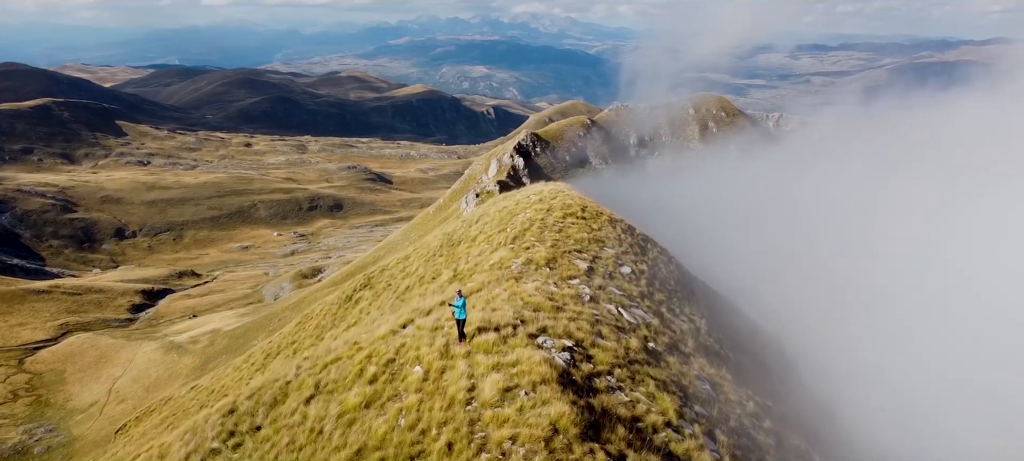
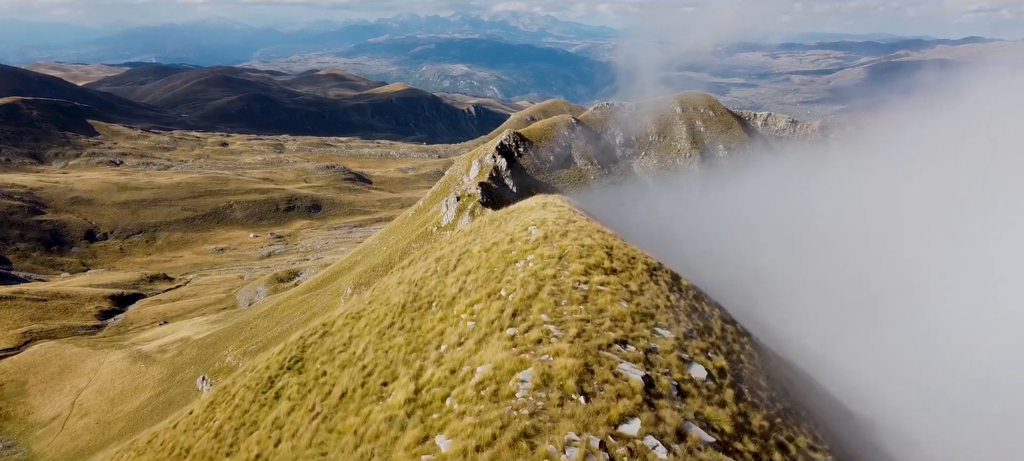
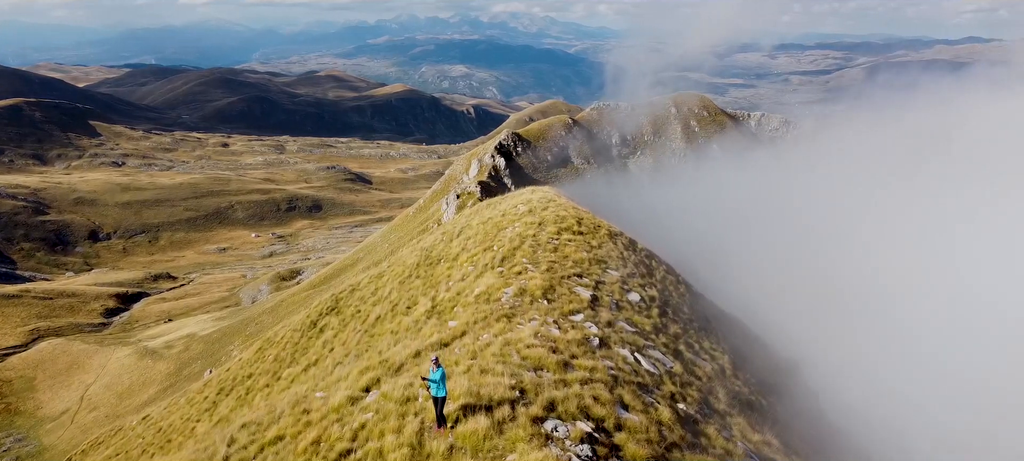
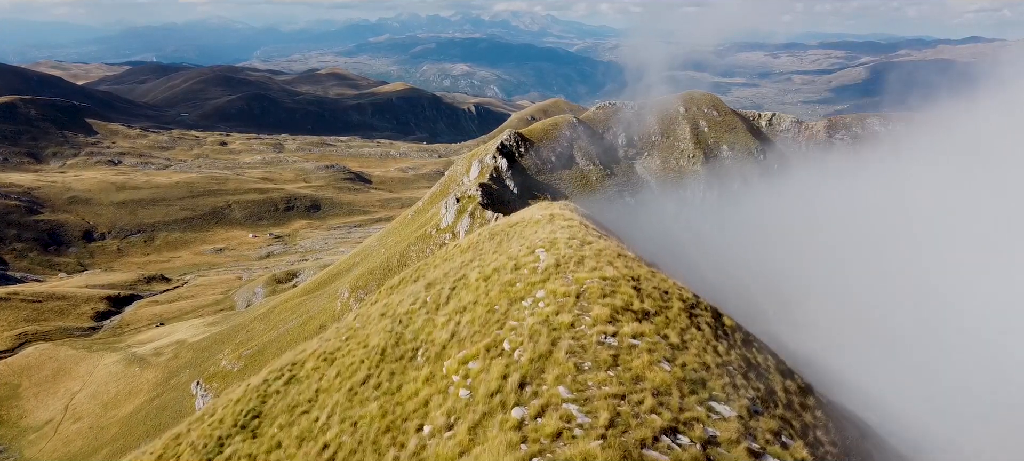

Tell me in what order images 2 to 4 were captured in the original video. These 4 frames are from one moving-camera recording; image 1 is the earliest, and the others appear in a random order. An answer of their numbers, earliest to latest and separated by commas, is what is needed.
3, 2, 4
